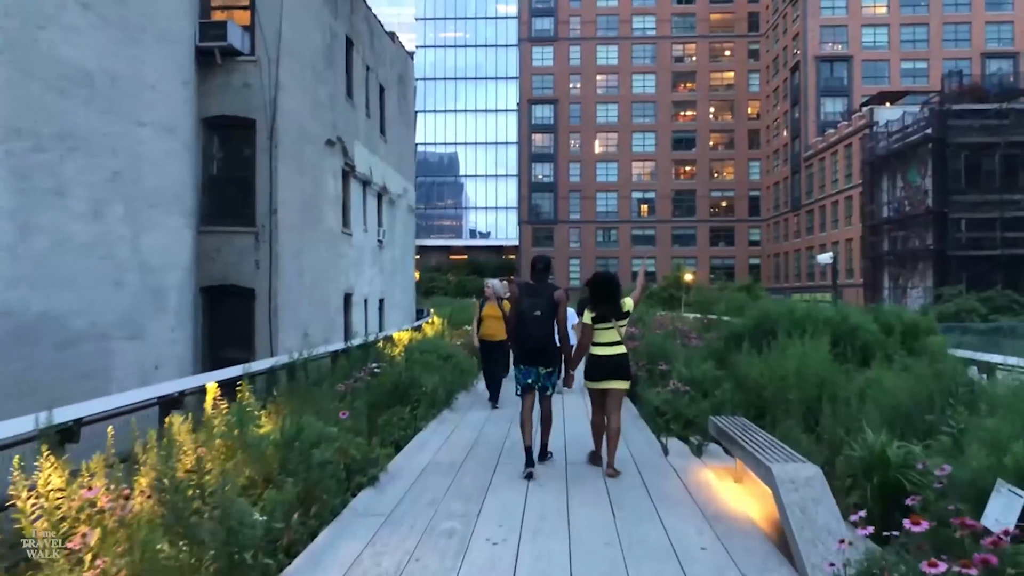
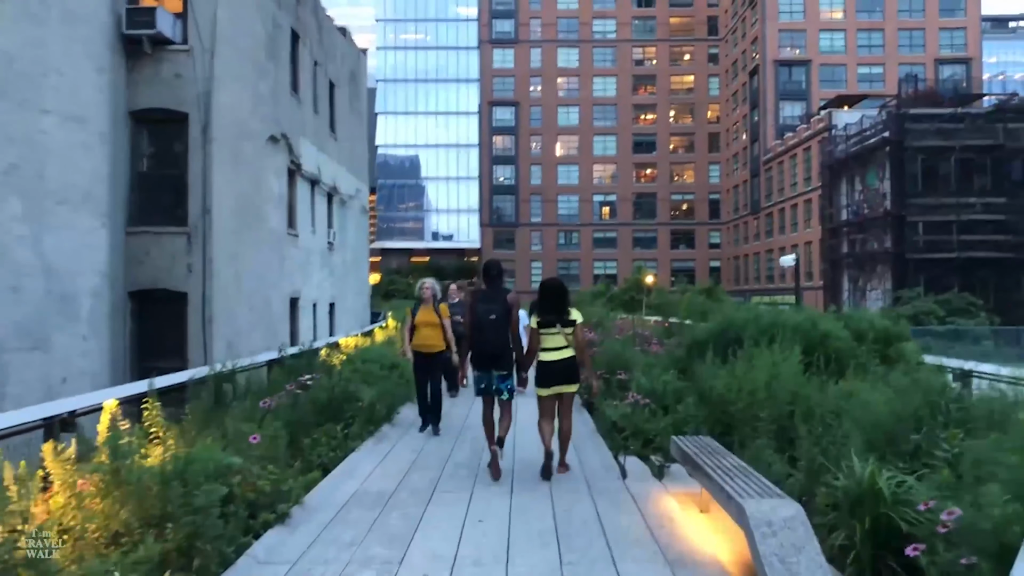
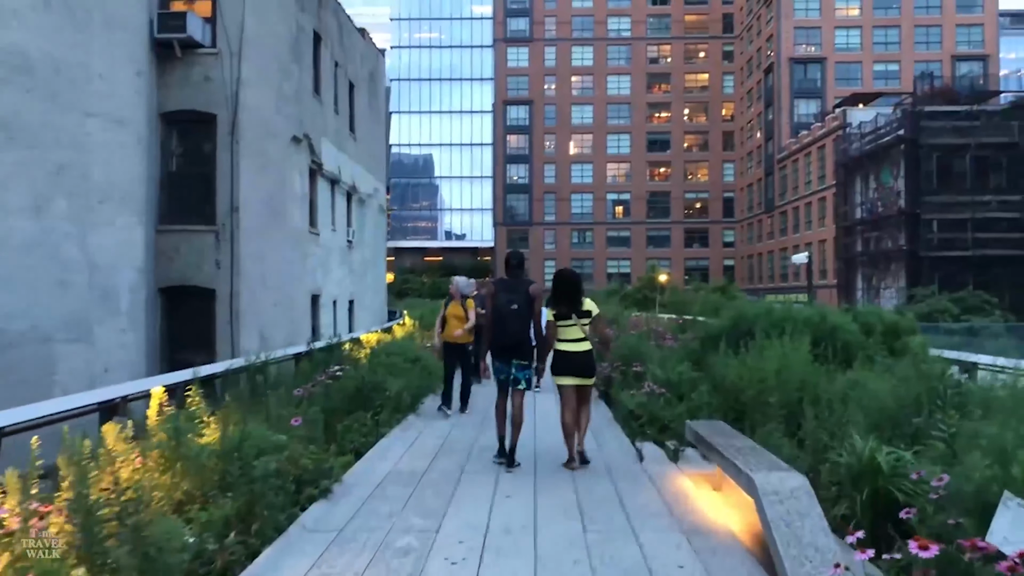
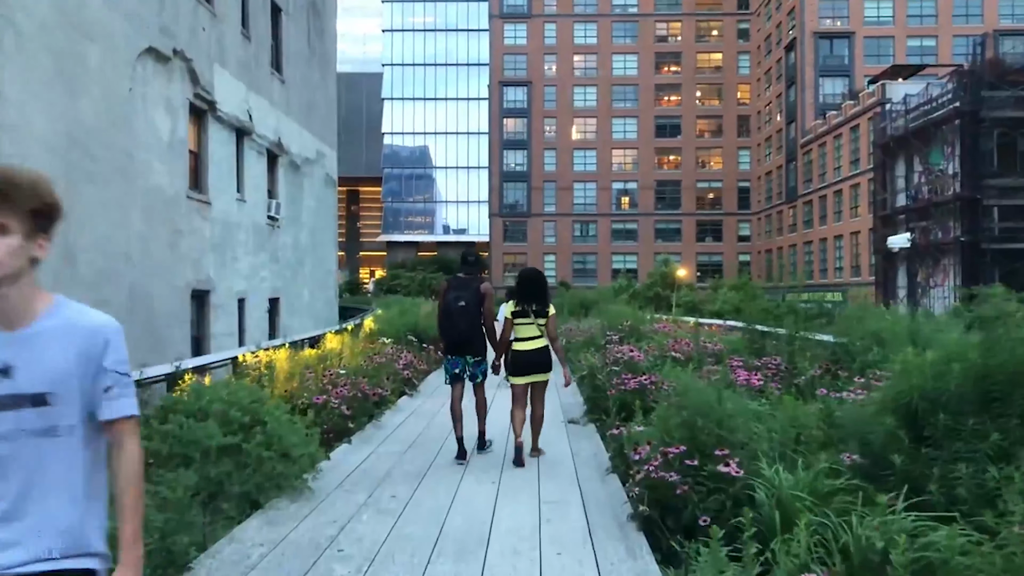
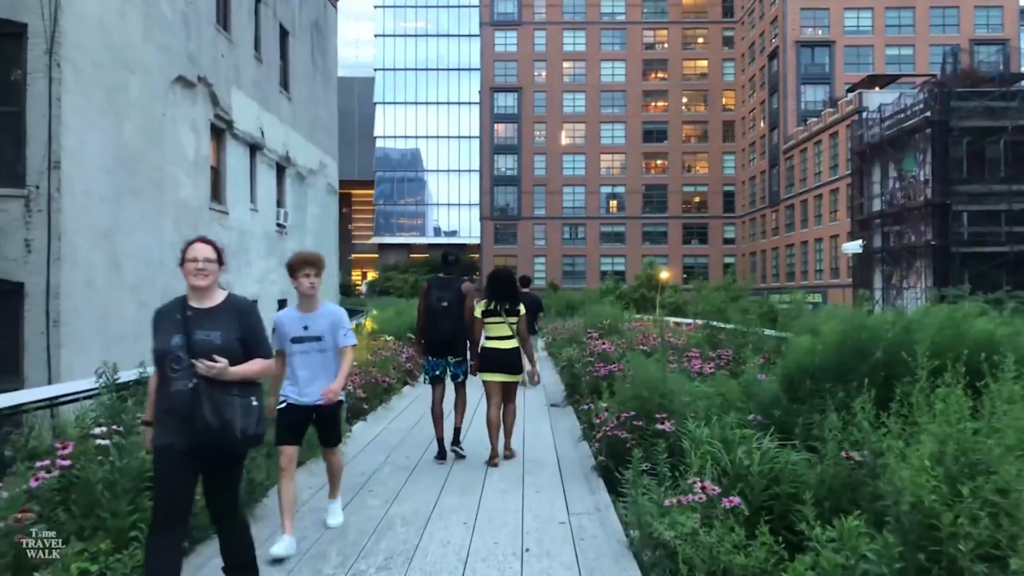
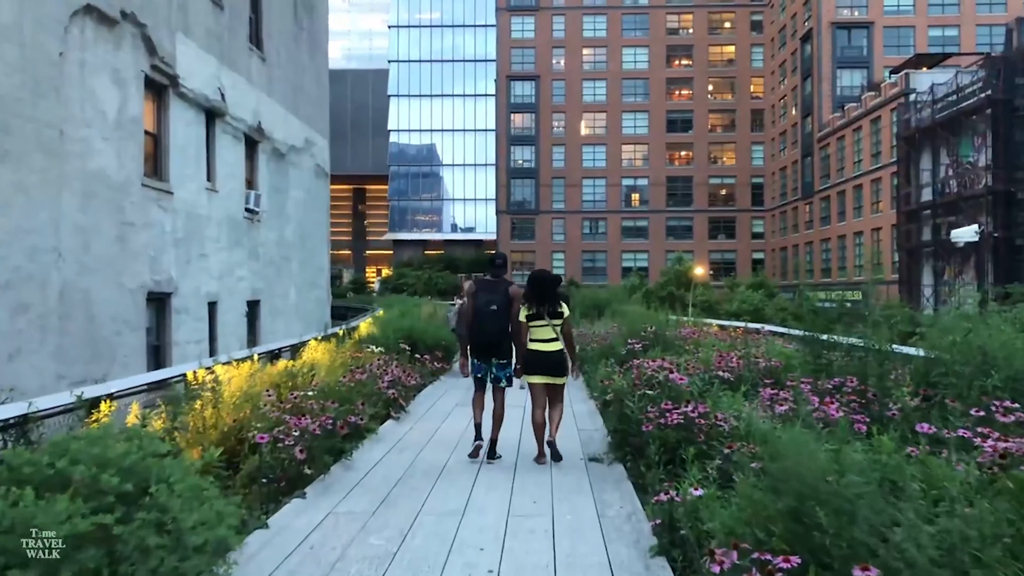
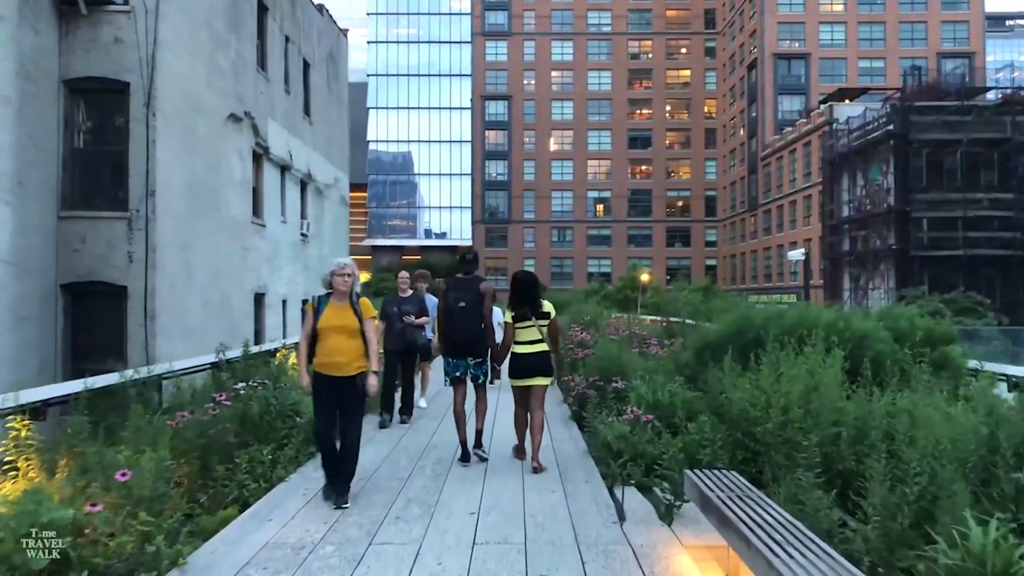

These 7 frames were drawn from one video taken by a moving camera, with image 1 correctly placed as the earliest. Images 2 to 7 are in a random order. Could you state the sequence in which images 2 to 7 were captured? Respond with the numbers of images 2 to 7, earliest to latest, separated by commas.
3, 2, 7, 5, 4, 6
